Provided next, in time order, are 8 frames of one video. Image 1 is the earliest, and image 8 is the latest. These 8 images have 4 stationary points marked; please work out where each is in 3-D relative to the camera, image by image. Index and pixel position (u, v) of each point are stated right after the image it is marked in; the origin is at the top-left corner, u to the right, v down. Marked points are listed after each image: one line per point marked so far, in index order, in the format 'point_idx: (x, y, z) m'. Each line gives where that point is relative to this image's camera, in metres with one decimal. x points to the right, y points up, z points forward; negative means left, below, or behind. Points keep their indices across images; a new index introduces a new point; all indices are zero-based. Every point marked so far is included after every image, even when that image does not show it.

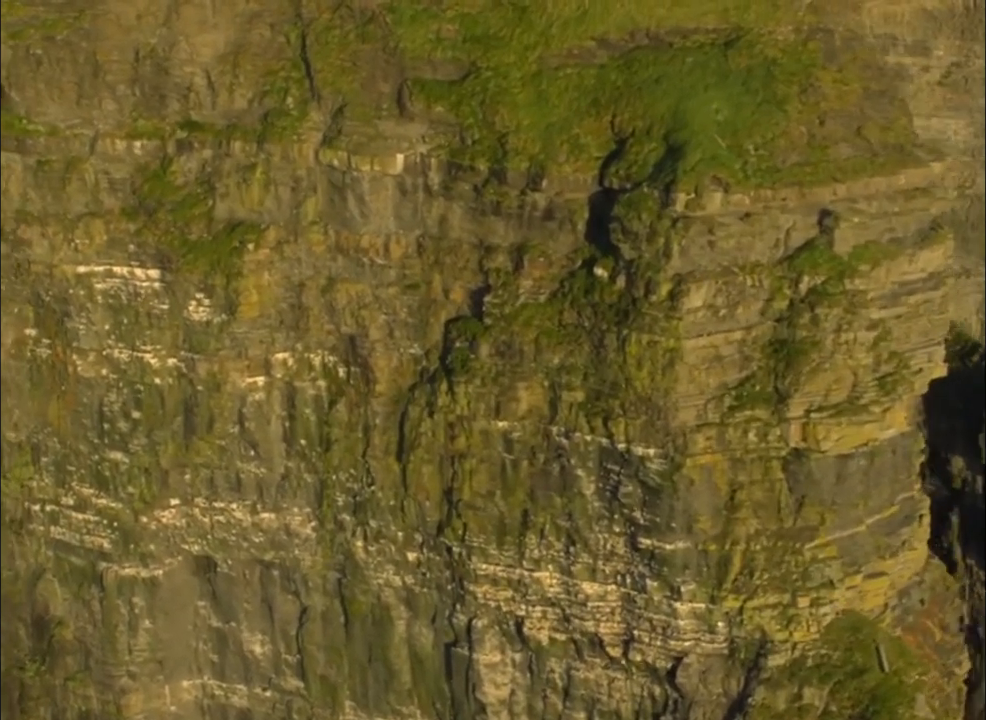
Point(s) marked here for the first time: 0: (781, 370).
0: (+3.2, -0.1, +19.0) m
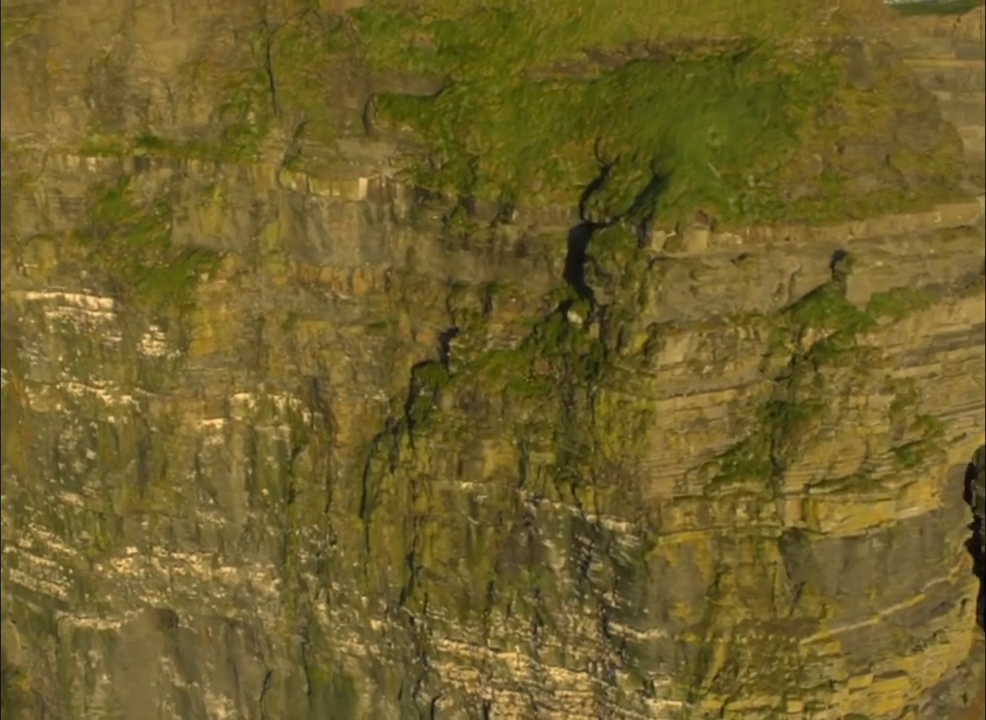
0: (+2.8, -0.8, +16.4) m
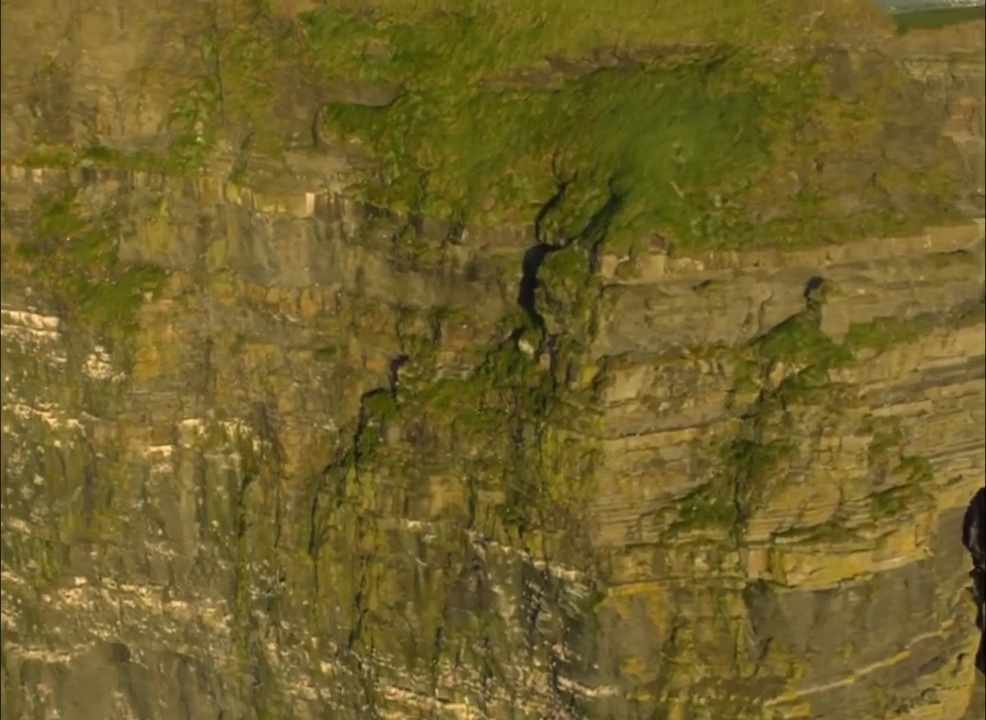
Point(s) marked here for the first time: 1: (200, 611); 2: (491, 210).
0: (+2.2, -1.1, +15.1) m
1: (-3.2, -2.7, +18.4) m
2: (0.0, +1.4, +15.7) m
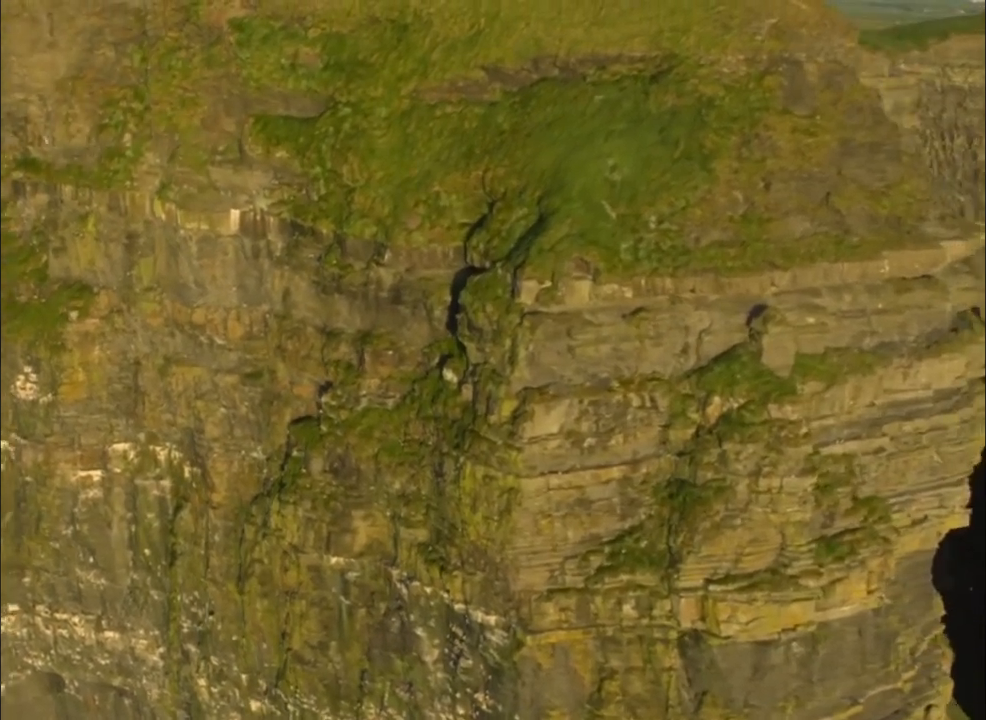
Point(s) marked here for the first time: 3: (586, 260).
0: (+1.5, -1.4, +14.1) m
1: (-3.8, -2.9, +17.7) m
2: (-0.7, +1.1, +14.8) m
3: (+0.7, +0.8, +13.8) m
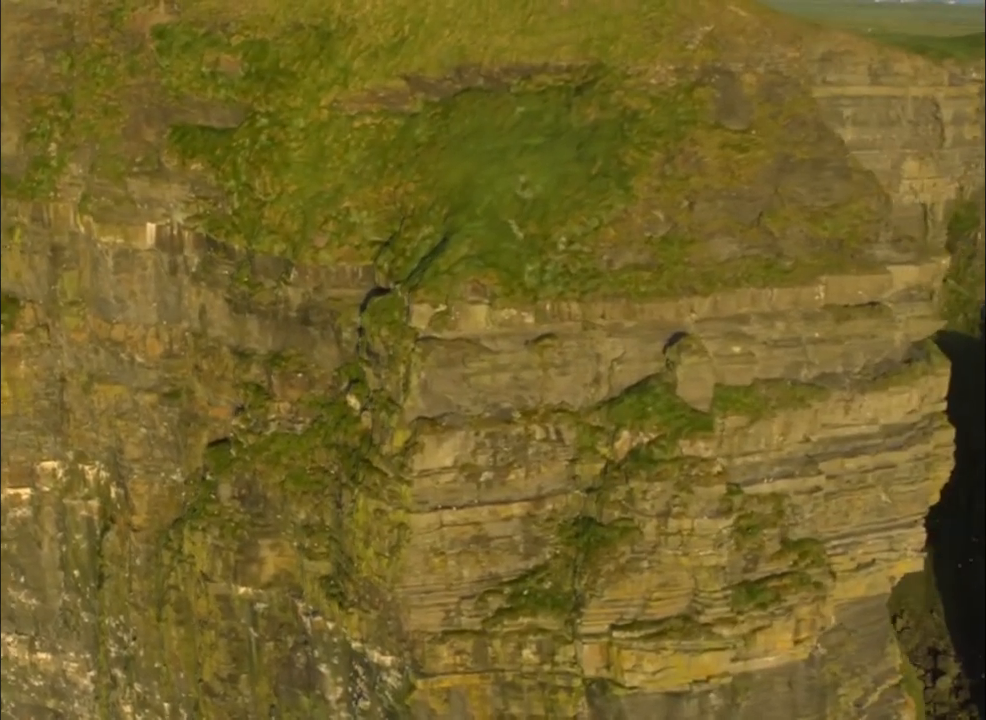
0: (+0.7, -1.6, +13.2) m
1: (-4.4, -3.1, +17.2) m
2: (-1.4, +0.9, +14.1) m
3: (-0.1, +0.6, +13.0) m
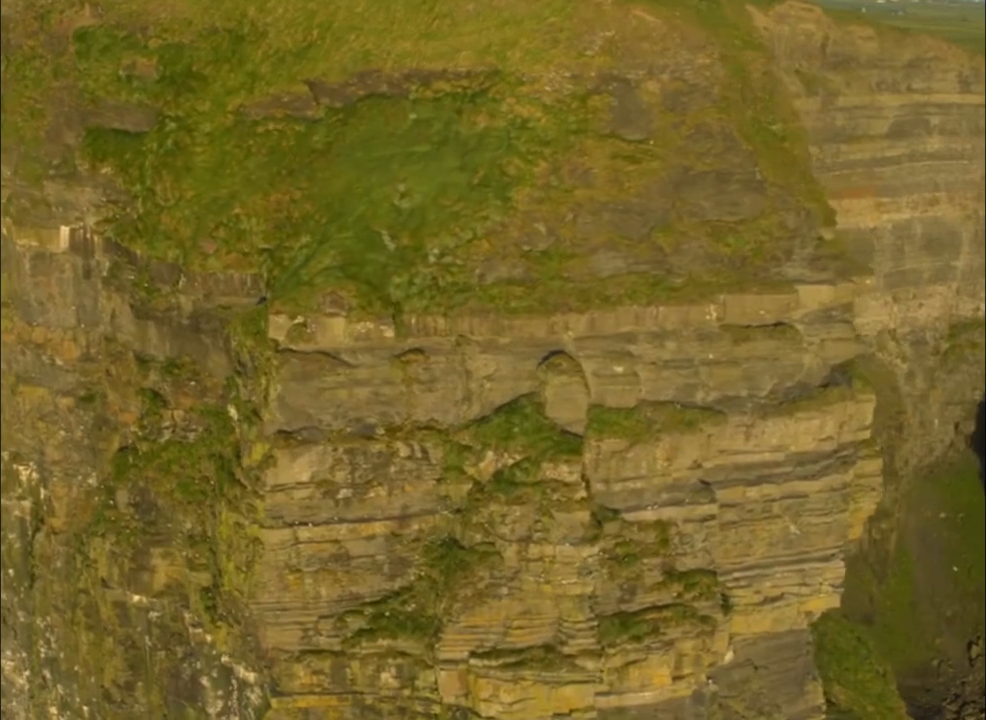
0: (-0.4, -1.7, +12.8) m
1: (-5.0, -3.1, +17.3) m
2: (-2.3, +0.9, +13.9) m
3: (-1.1, +0.5, +12.6) m
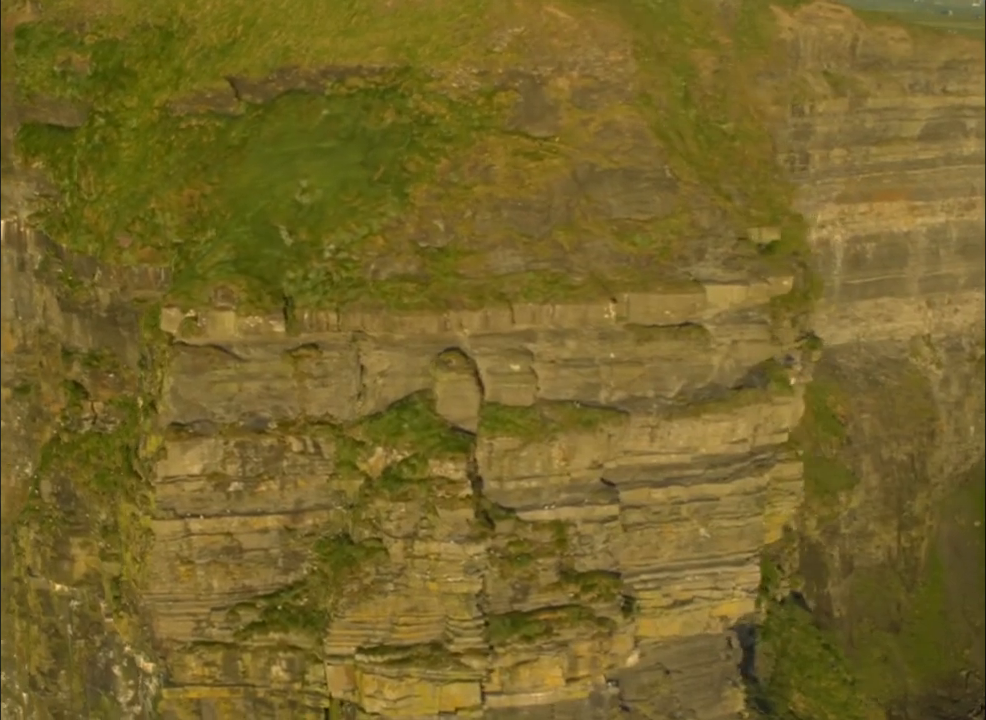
0: (-1.2, -1.7, +12.8) m
1: (-5.6, -3.0, +17.6) m
2: (-3.0, +0.9, +14.0) m
3: (-1.9, +0.5, +12.7) m
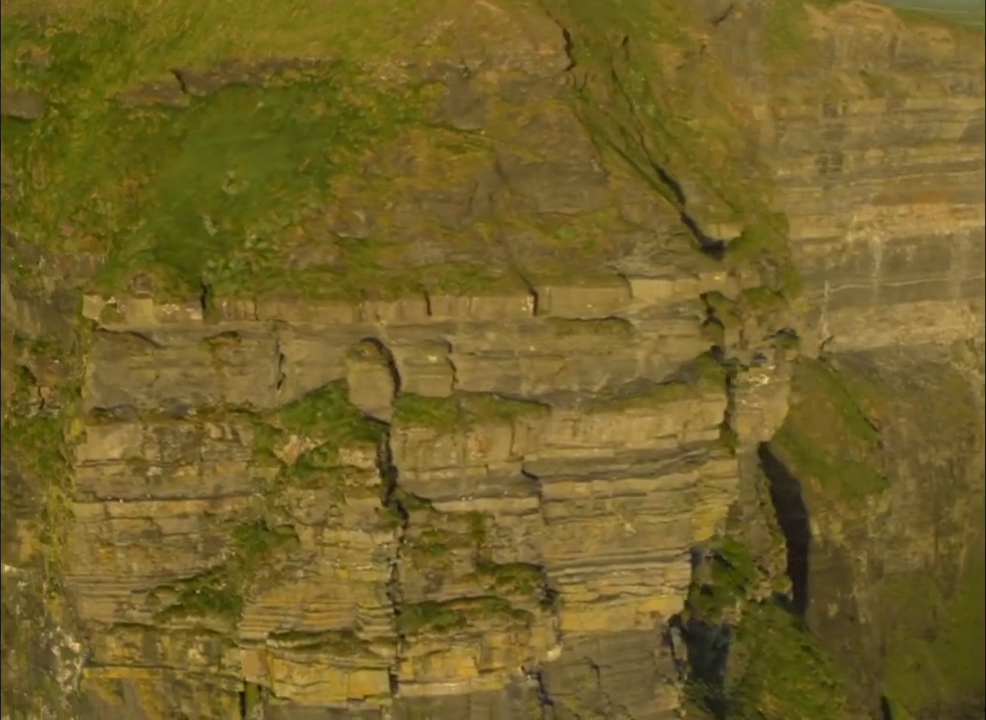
0: (-1.9, -1.6, +13.0) m
1: (-6.0, -2.9, +18.0) m
2: (-3.6, +1.0, +14.3) m
3: (-2.6, +0.6, +12.9) m
